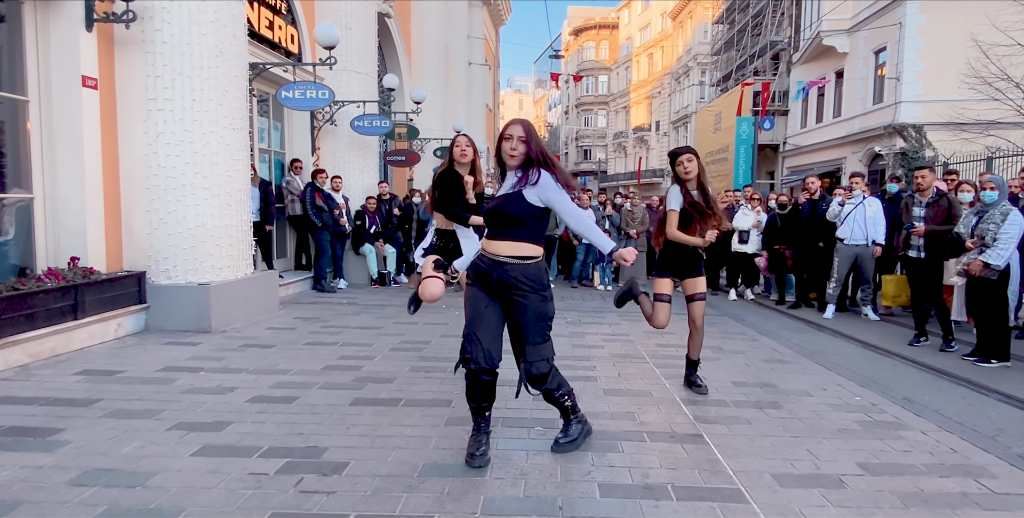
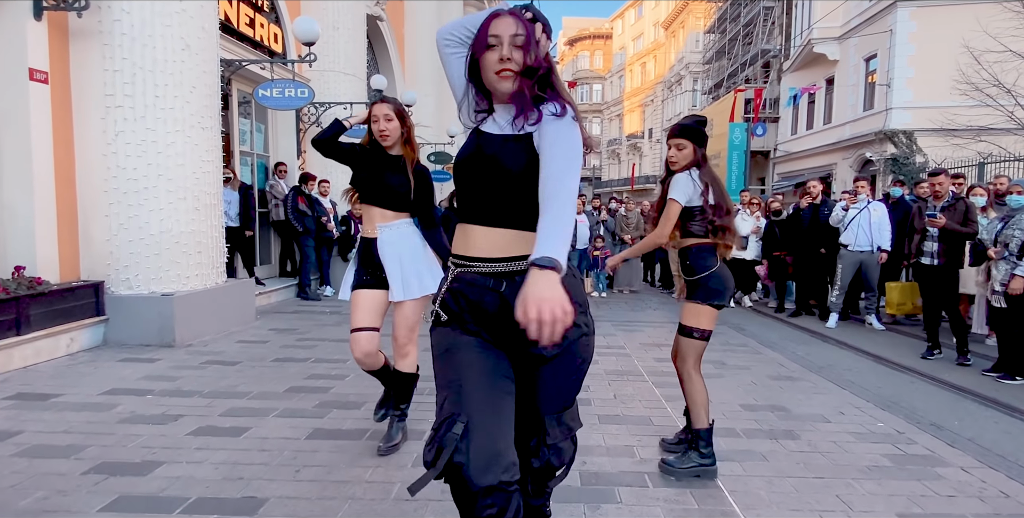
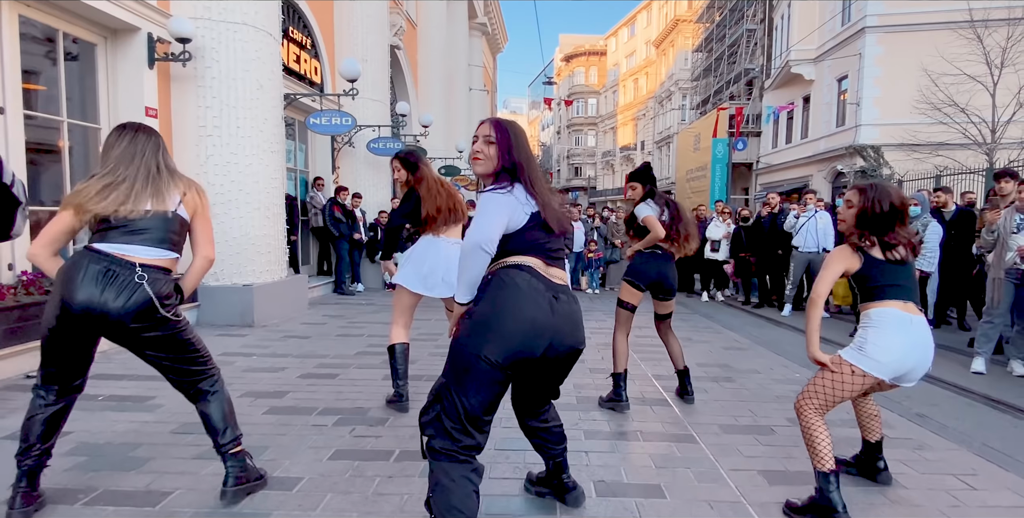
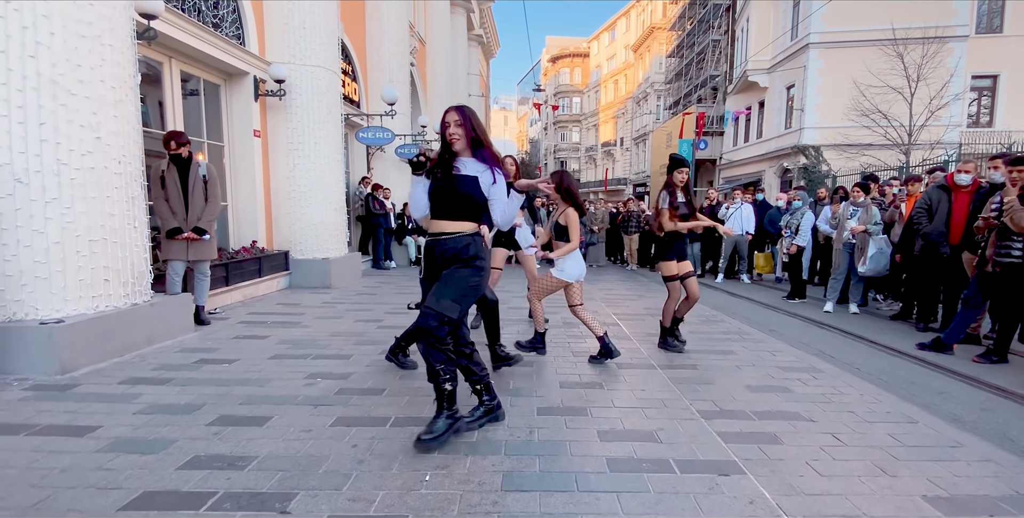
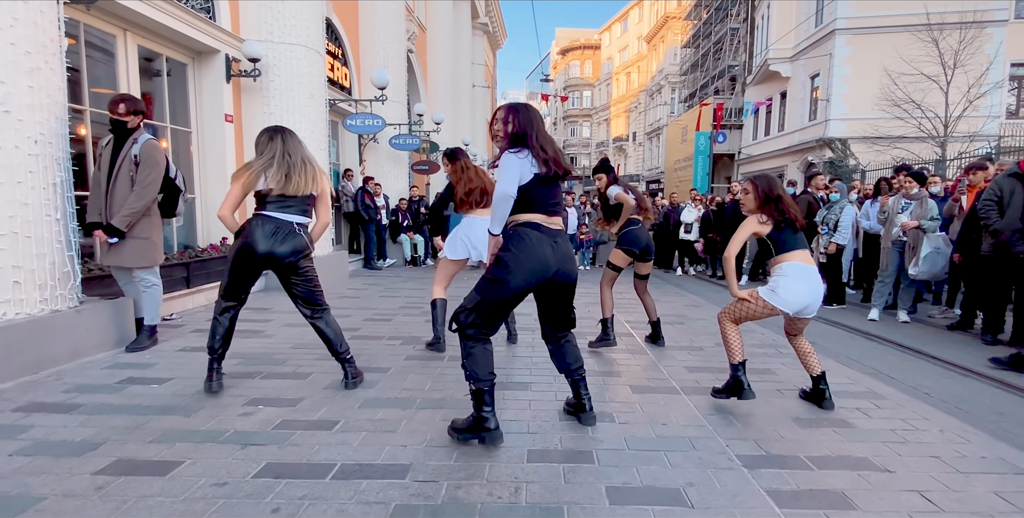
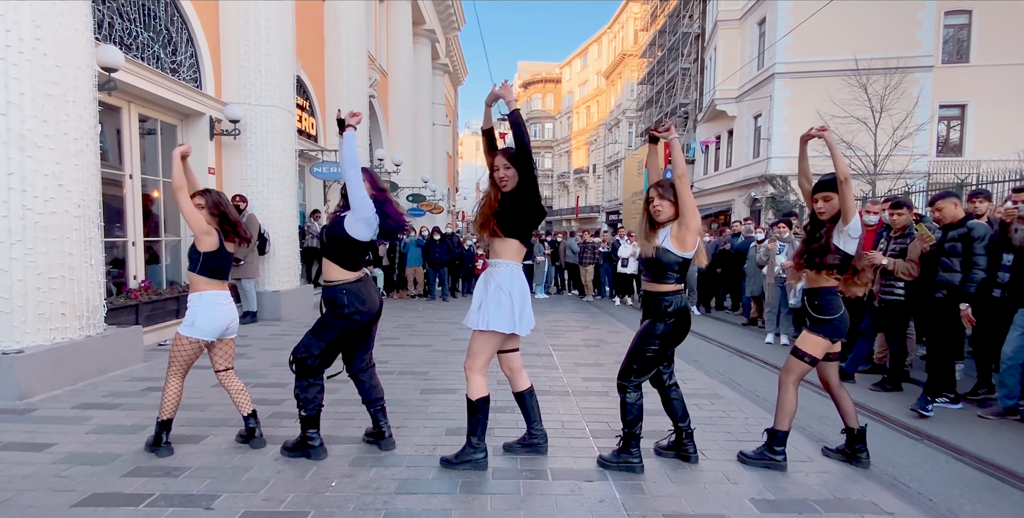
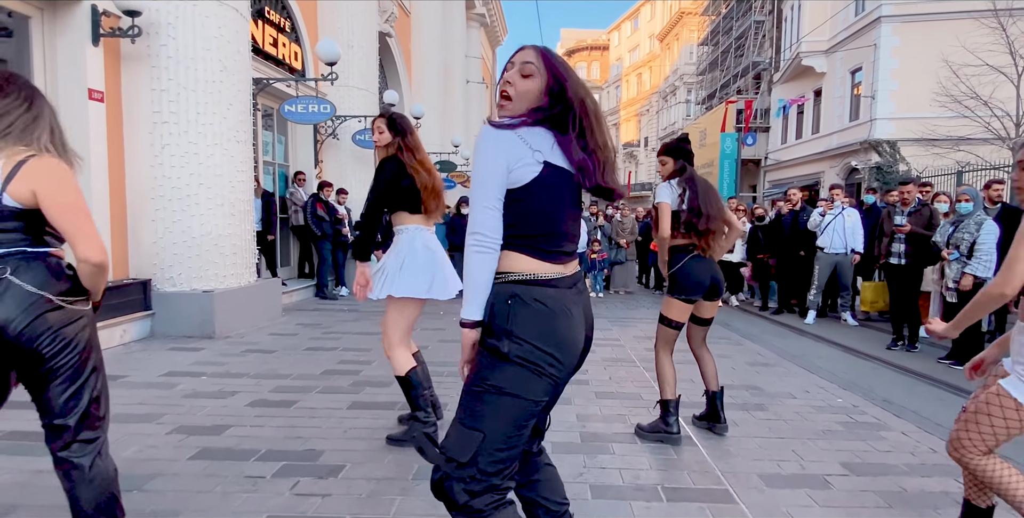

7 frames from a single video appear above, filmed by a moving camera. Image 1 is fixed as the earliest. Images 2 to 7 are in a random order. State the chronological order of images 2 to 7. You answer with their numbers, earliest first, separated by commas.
2, 7, 3, 5, 4, 6
